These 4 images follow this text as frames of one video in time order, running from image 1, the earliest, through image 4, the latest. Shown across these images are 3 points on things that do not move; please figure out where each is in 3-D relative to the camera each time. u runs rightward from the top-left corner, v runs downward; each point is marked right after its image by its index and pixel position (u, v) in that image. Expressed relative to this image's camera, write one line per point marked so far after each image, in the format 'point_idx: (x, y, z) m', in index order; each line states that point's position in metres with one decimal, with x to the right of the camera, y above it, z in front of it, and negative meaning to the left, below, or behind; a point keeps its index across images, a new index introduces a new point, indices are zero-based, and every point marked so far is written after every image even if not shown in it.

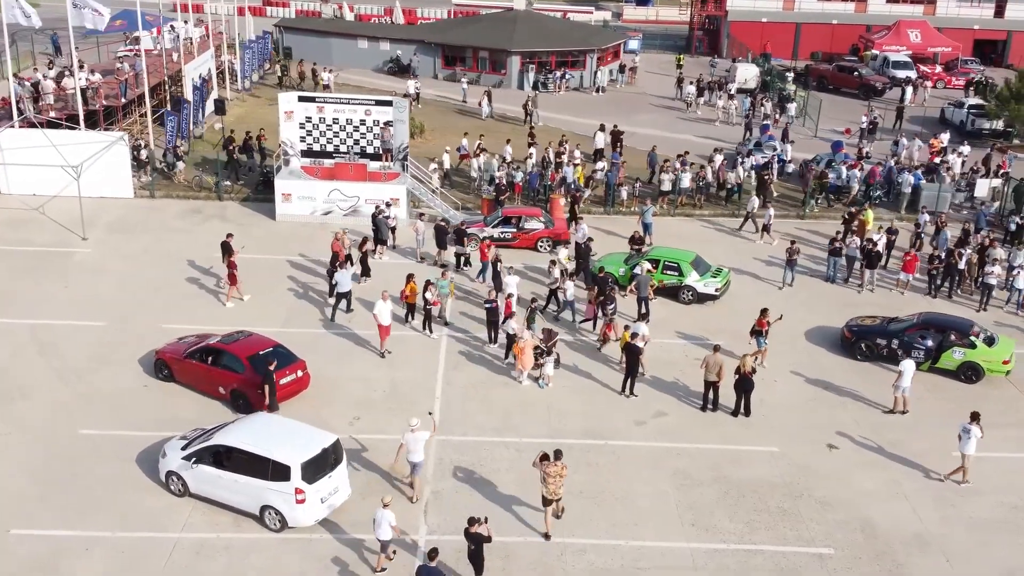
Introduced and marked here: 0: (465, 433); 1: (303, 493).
0: (-0.8, -2.5, +18.0) m
1: (-3.0, -2.9, +14.7) m
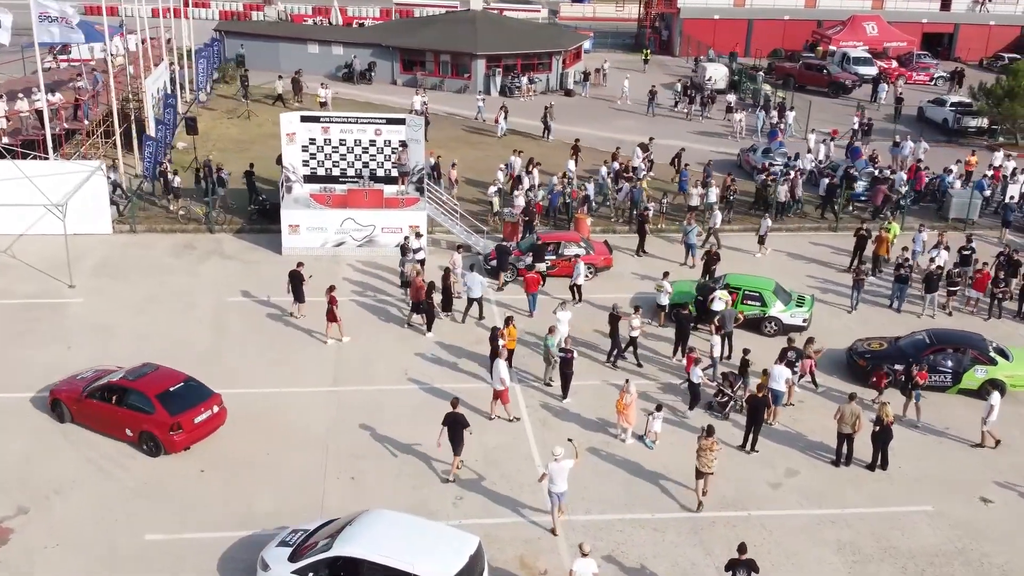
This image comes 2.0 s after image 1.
0: (+1.2, -3.4, +15.8) m
1: (-0.6, -3.9, +12.4) m
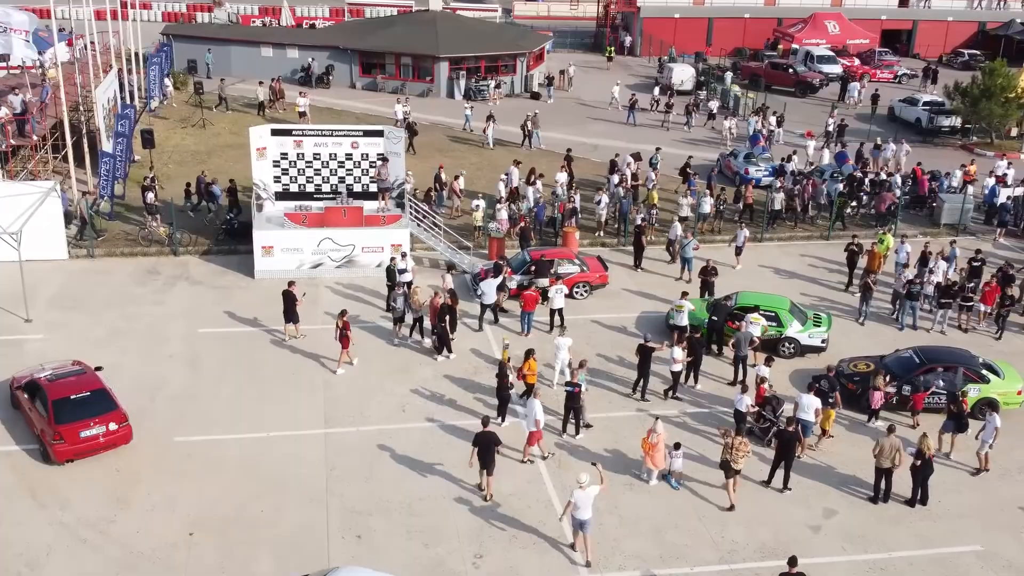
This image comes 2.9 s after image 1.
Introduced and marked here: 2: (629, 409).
0: (+1.5, -3.9, +14.6) m
1: (-0.1, -4.4, +11.0) m
2: (+2.2, -2.2, +18.9) m
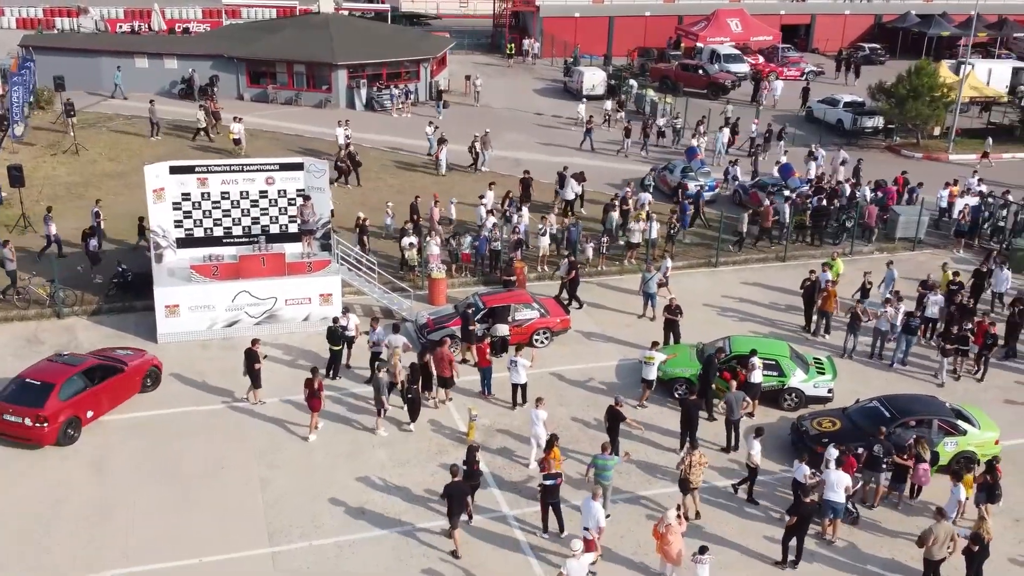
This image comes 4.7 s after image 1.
0: (+1.7, -4.9, +12.0) m
1: (+0.6, -5.5, +8.2) m
2: (+1.8, -3.2, +16.3) m
